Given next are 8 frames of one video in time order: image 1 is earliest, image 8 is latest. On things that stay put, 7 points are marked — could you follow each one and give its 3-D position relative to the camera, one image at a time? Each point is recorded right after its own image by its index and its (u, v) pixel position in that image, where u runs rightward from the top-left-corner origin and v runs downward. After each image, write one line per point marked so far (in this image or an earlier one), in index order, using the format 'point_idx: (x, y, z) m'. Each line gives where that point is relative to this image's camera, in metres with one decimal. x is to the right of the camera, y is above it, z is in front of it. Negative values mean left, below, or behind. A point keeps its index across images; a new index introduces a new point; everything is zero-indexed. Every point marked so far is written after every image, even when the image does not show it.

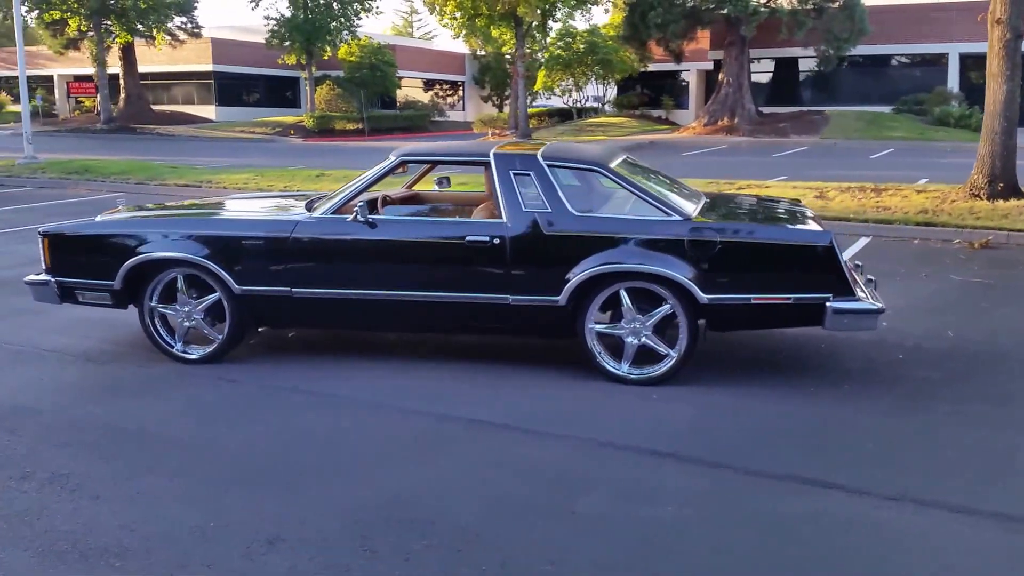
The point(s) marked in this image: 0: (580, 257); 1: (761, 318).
0: (+0.4, +0.2, +5.6) m
1: (+1.4, -0.2, +5.6) m
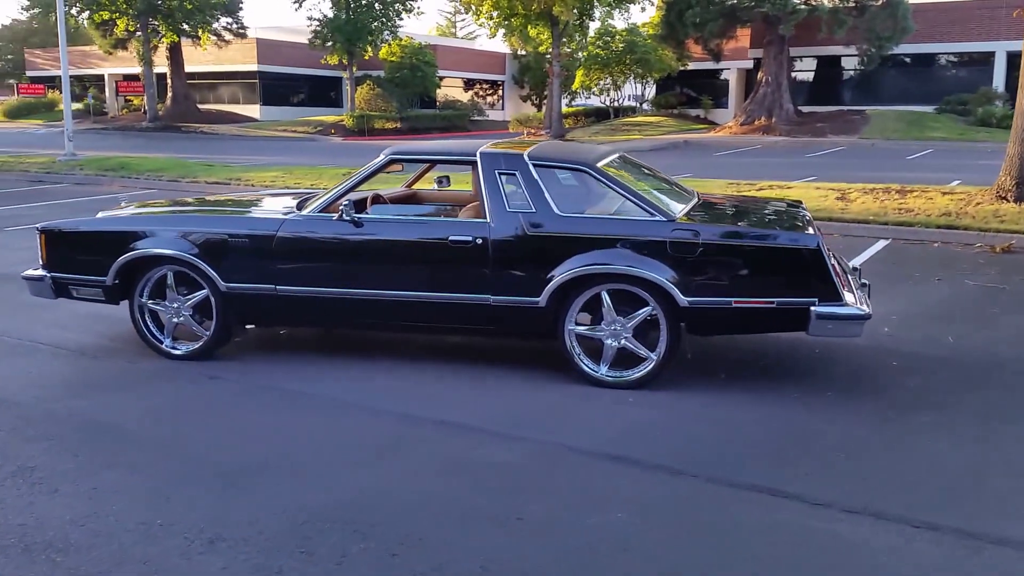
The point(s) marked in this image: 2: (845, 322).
0: (+0.3, +0.2, +5.6) m
1: (+1.3, -0.2, +5.5) m
2: (+1.8, -0.2, +5.3) m
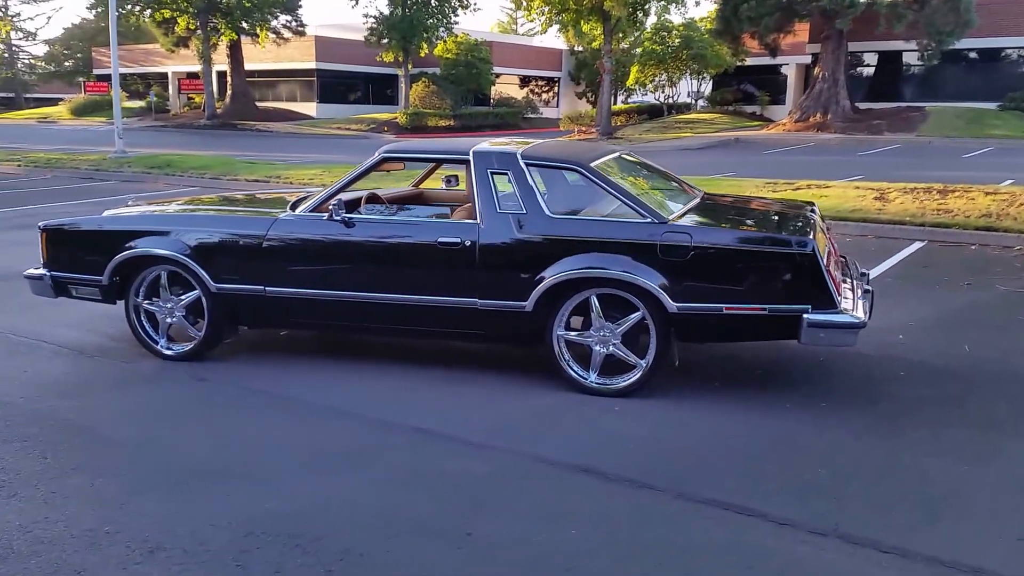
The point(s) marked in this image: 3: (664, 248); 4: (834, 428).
0: (+0.2, +0.2, +5.4) m
1: (+1.2, -0.2, +5.3) m
2: (+1.7, -0.2, +5.1) m
3: (+0.8, +0.2, +5.3) m
4: (+1.7, -0.7, +5.1) m
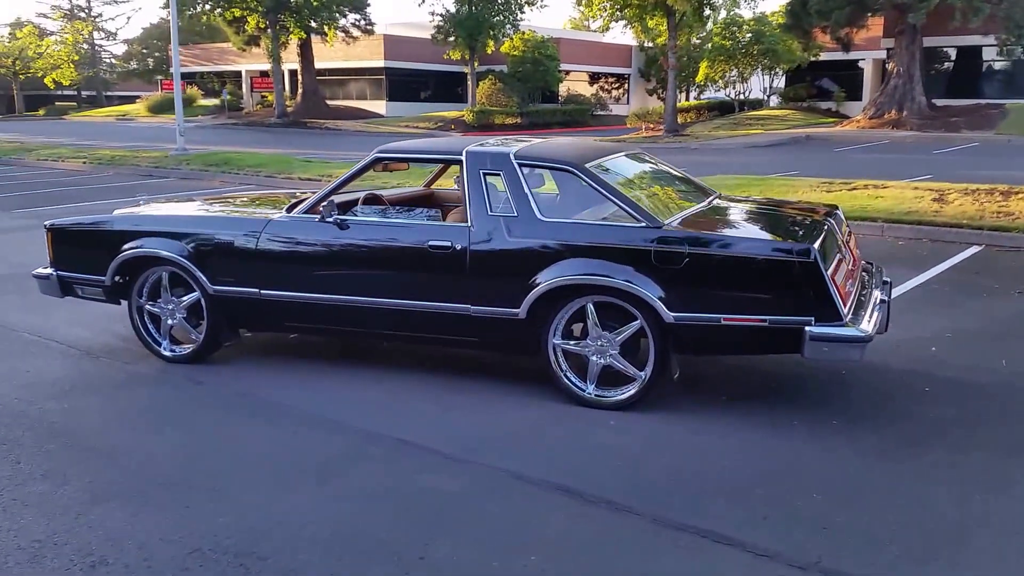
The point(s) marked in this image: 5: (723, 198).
0: (+0.2, +0.1, +5.2) m
1: (+1.1, -0.3, +5.0) m
2: (+1.6, -0.3, +4.7) m
3: (+0.7, +0.2, +5.0) m
4: (+1.6, -0.8, +4.7) m
5: (+1.3, +0.6, +6.2) m
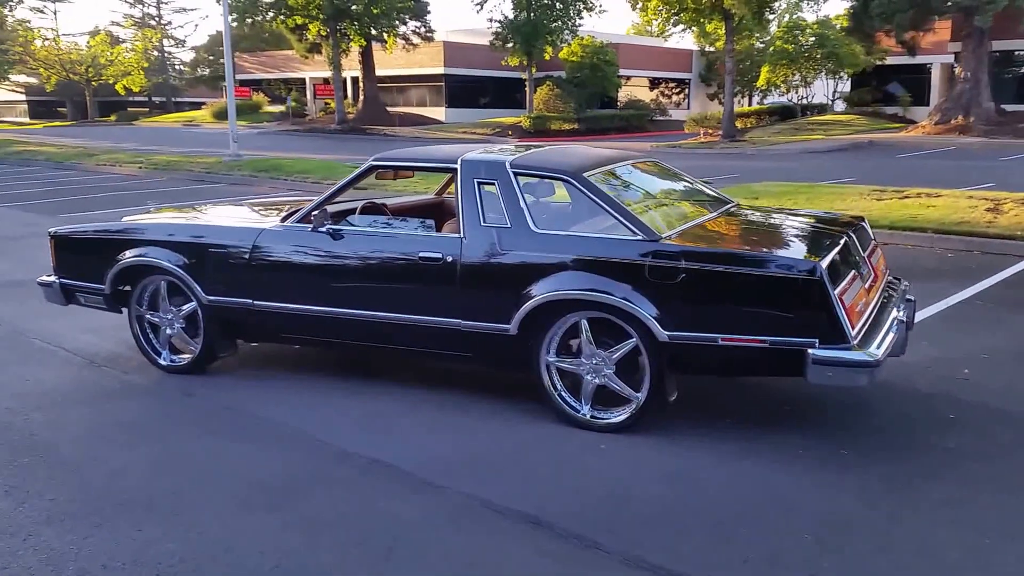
0: (+0.1, +0.1, +5.0) m
1: (+1.0, -0.4, +4.7) m
2: (+1.5, -0.4, +4.4) m
3: (+0.7, +0.1, +4.7) m
4: (+1.5, -0.9, +4.4) m
5: (+1.4, +0.5, +5.9) m
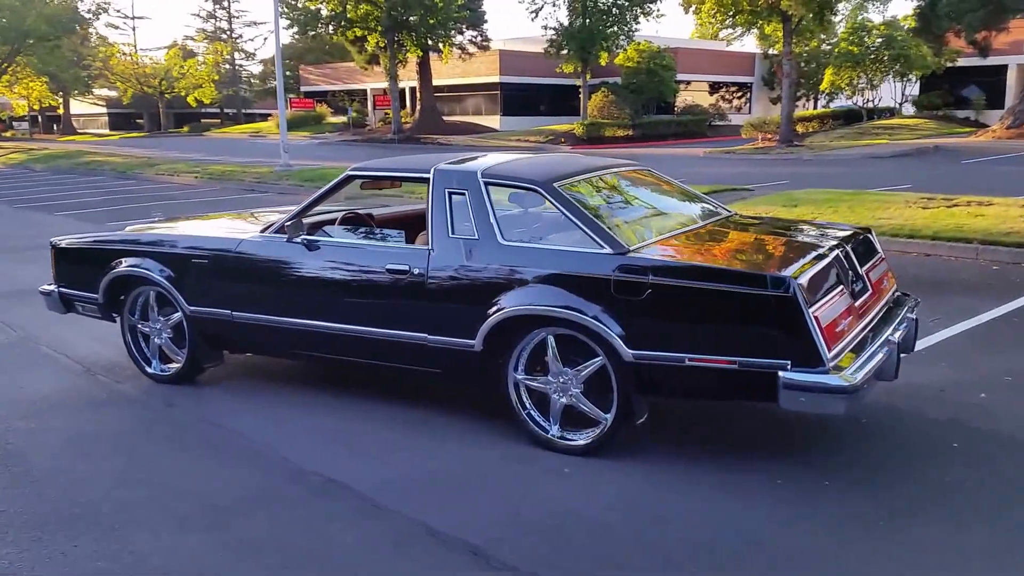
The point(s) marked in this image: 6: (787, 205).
0: (0.0, 0.0, +4.8) m
1: (+0.9, -0.4, +4.5) m
2: (+1.3, -0.4, +4.1) m
3: (+0.5, 0.0, +4.5) m
4: (+1.3, -0.9, +4.1) m
5: (+1.3, +0.4, +5.7) m
6: (+2.9, +0.9, +10.6) m
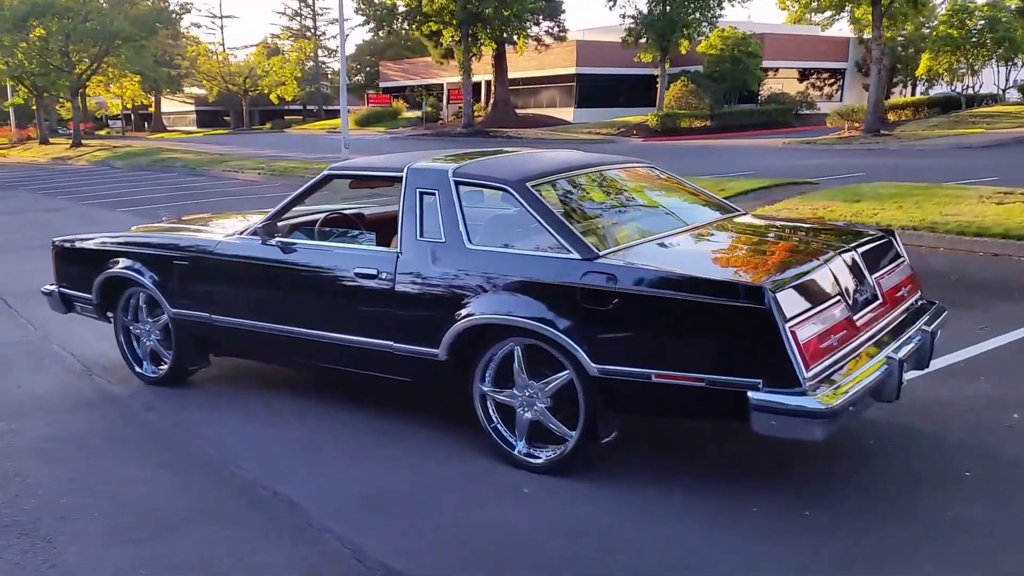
0: (-0.2, 0.0, +4.5) m
1: (+0.7, -0.5, +4.1) m
2: (+1.1, -0.5, +3.7) m
3: (+0.3, 0.0, +4.1) m
4: (+1.0, -1.0, +3.7) m
5: (+1.2, +0.4, +5.2) m
6: (+3.3, +0.9, +9.9) m
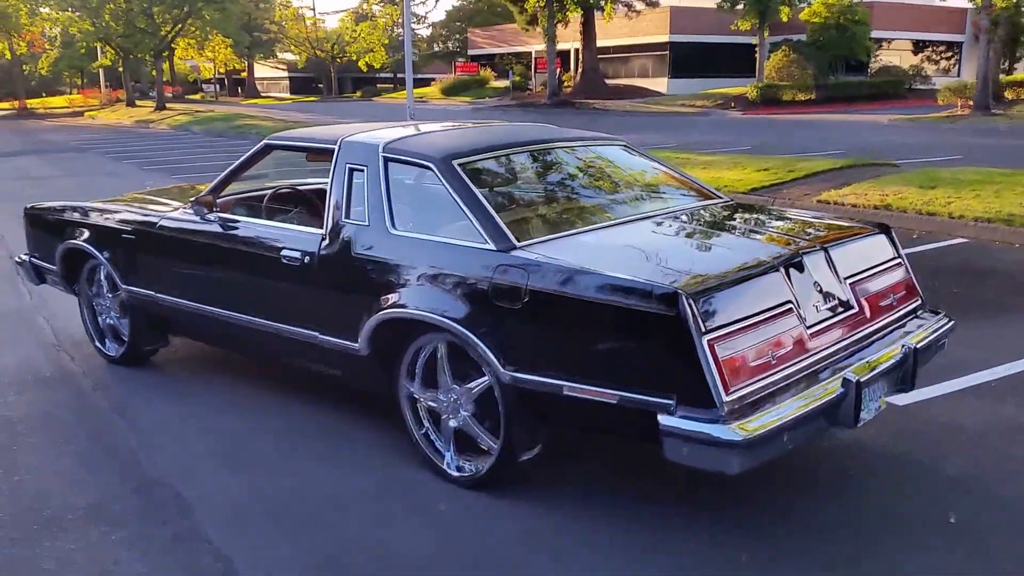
0: (-0.5, 0.0, +4.1) m
1: (+0.3, -0.5, +3.6) m
2: (+0.6, -0.5, +3.1) m
3: (-0.1, 0.0, +3.7) m
4: (+0.6, -1.0, +3.2) m
5: (+1.0, +0.4, +4.6) m
6: (+3.7, +0.9, +9.0) m
